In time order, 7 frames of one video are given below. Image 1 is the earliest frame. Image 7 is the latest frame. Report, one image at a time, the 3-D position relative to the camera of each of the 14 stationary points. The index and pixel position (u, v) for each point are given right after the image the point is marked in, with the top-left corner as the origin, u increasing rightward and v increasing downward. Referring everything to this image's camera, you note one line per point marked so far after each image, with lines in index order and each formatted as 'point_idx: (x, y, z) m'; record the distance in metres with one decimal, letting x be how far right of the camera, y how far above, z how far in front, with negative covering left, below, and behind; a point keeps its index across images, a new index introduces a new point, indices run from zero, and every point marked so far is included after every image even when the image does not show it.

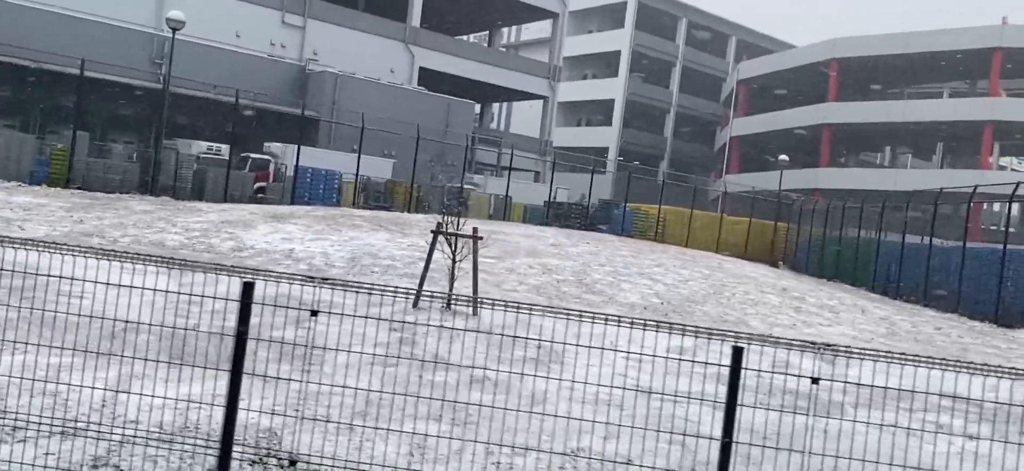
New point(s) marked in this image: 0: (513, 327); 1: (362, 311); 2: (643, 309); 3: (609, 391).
0: (+0.1, -1.2, +11.2) m
1: (-2.0, -1.0, +11.2) m
2: (+2.2, -1.3, +14.5) m
3: (+0.9, -1.5, +7.8) m
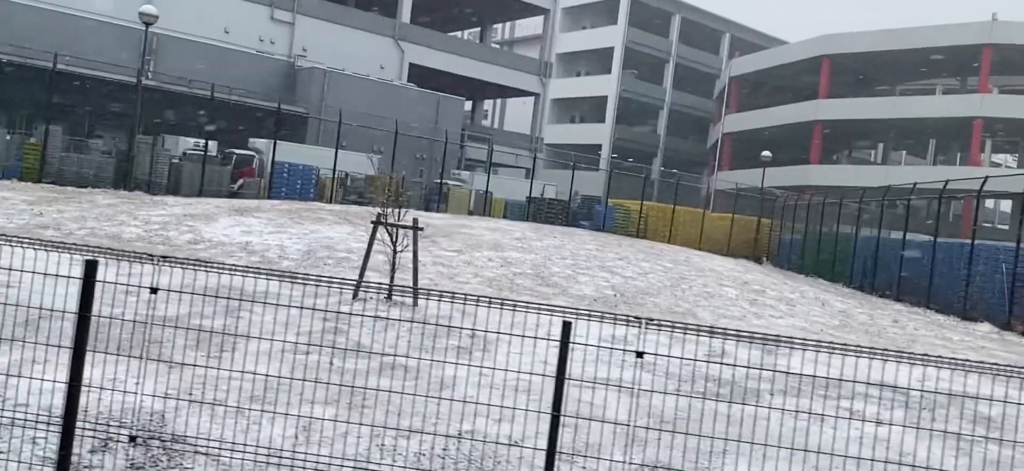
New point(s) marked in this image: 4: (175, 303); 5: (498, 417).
0: (-0.8, -1.1, +11.2) m
1: (-2.8, -0.9, +11.2) m
2: (+1.4, -1.2, +14.6) m
3: (0.0, -1.3, +7.8) m
4: (-4.1, -0.8, +10.1) m
5: (-0.1, -1.5, +6.7) m
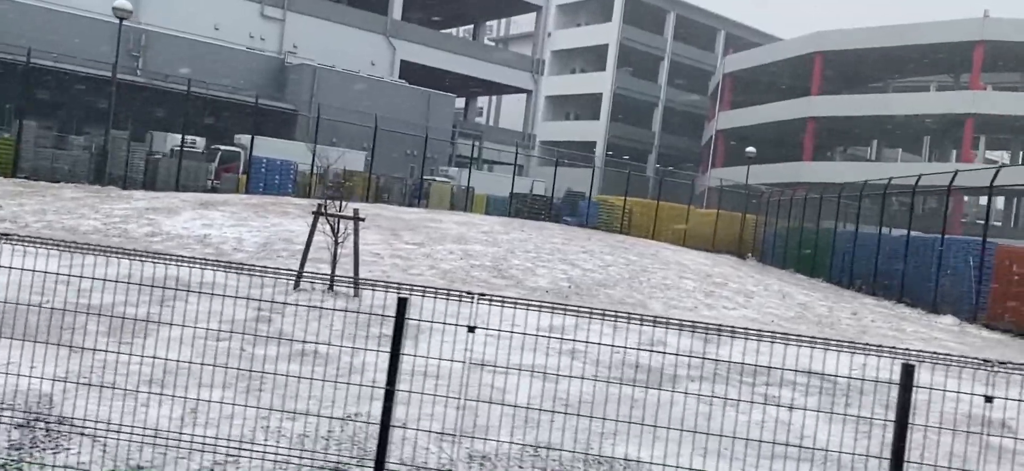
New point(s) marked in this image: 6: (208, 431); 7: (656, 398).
0: (-1.6, -1.0, +11.3) m
1: (-3.6, -0.8, +11.2) m
2: (+0.6, -1.0, +14.6) m
3: (-0.8, -1.2, +7.9) m
4: (-4.9, -0.7, +10.1) m
5: (-1.0, -1.3, +6.7) m
6: (-2.1, -1.3, +5.6) m
7: (+1.3, -1.5, +7.8) m
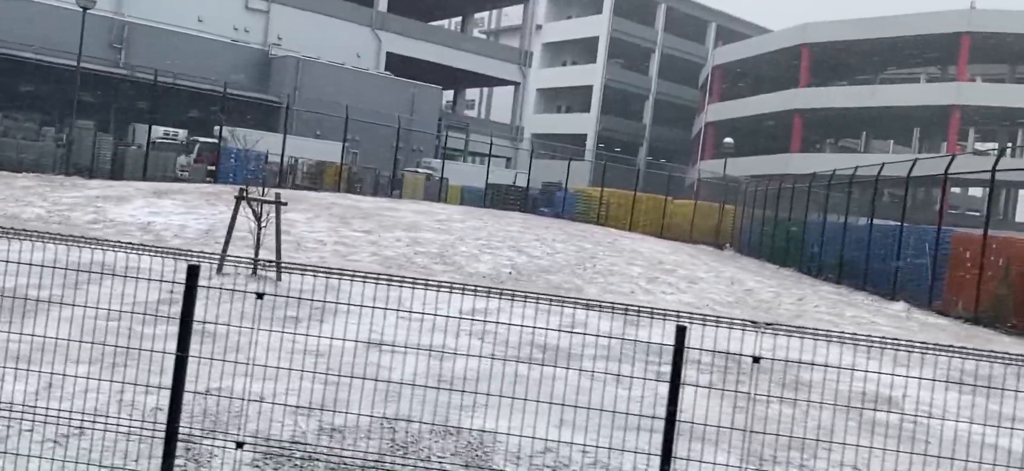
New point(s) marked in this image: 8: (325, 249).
0: (-2.7, -0.8, +11.3) m
1: (-4.7, -0.6, +11.3) m
2: (-0.5, -0.8, +14.7) m
3: (-1.8, -1.0, +7.9) m
4: (-6.0, -0.5, +10.1) m
5: (-2.0, -1.2, +6.8) m
6: (-3.1, -1.2, +5.7) m
7: (+0.3, -1.3, +7.8) m
8: (-3.5, -0.3, +15.6) m
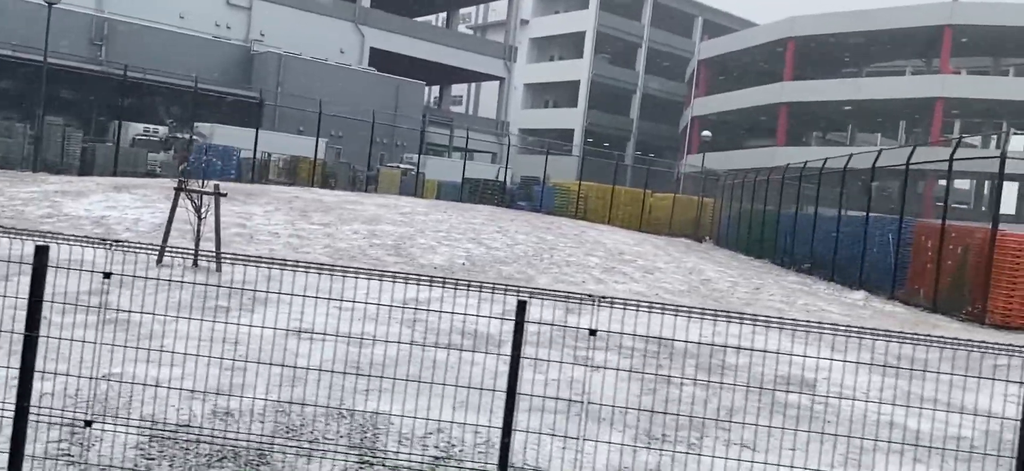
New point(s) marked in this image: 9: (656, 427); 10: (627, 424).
0: (-3.5, -0.6, +11.3) m
1: (-5.5, -0.4, +11.3) m
2: (-1.4, -0.6, +14.7) m
3: (-2.6, -0.9, +8.0) m
4: (-6.8, -0.4, +10.1) m
5: (-2.8, -1.0, +6.8) m
6: (-3.9, -1.1, +5.7) m
7: (-0.5, -1.2, +7.9) m
8: (-4.4, -0.1, +15.6) m
9: (+1.1, -1.5, +6.6) m
10: (+0.9, -1.5, +6.5) m
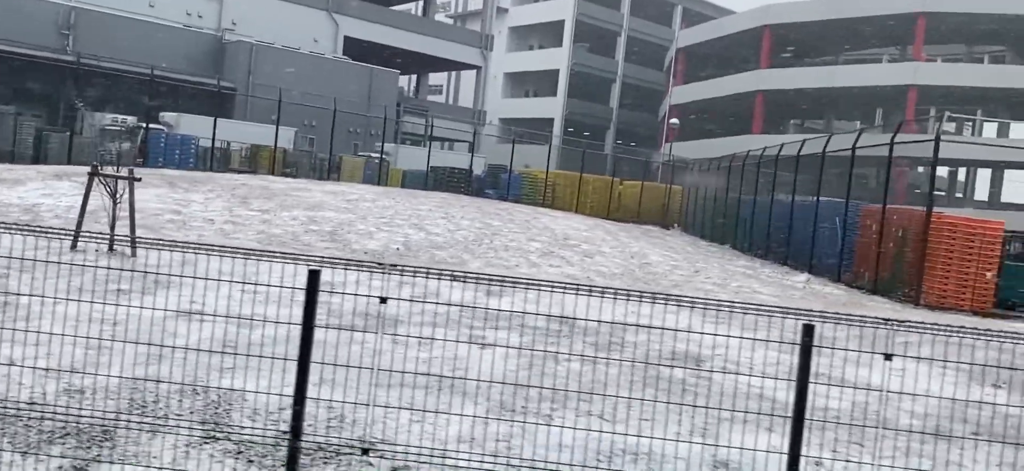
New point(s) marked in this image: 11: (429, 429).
0: (-4.6, -0.4, +11.3) m
1: (-6.7, -0.2, +11.2) m
2: (-2.6, -0.3, +14.7) m
3: (-3.7, -0.7, +7.9) m
4: (-7.9, -0.2, +10.0) m
5: (-3.8, -0.9, +6.8) m
6: (-4.9, -0.9, +5.7) m
7: (-1.6, -1.0, +7.9) m
8: (-5.6, +0.1, +15.5) m
9: (+0.1, -1.3, +6.6) m
10: (-0.2, -1.3, +6.6) m
11: (-0.6, -1.3, +5.7) m
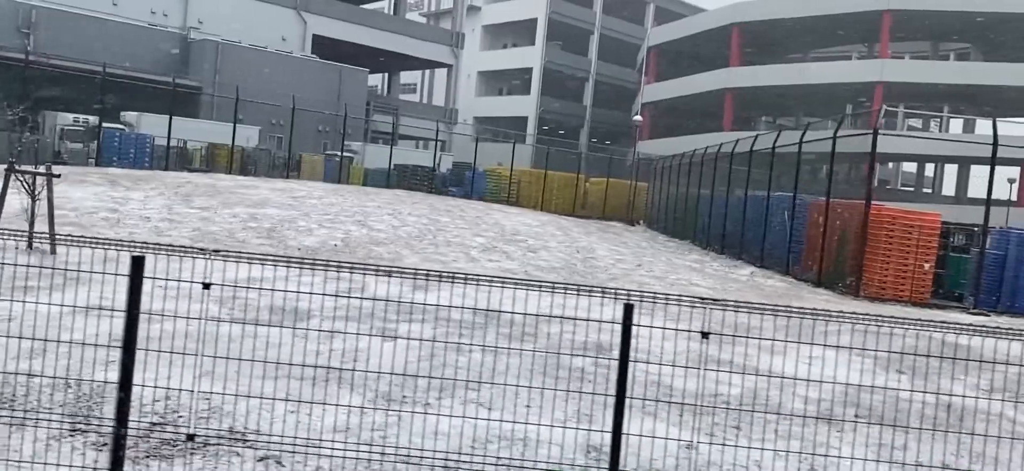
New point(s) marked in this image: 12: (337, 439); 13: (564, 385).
0: (-5.7, -0.4, +11.2) m
1: (-7.7, -0.2, +11.0) m
2: (-3.8, -0.2, +14.6) m
3: (-4.6, -0.7, +7.8) m
4: (-8.9, -0.2, +9.8) m
5: (-4.7, -0.8, +6.7) m
6: (-5.8, -0.9, +5.5) m
7: (-2.5, -0.9, +7.9) m
8: (-6.8, +0.2, +15.3) m
9: (-0.8, -1.3, +6.6) m
10: (-1.0, -1.2, +6.6) m
11: (-1.4, -1.3, +5.7) m
12: (-1.2, -1.4, +5.5) m
13: (+0.5, -1.3, +7.1) m
